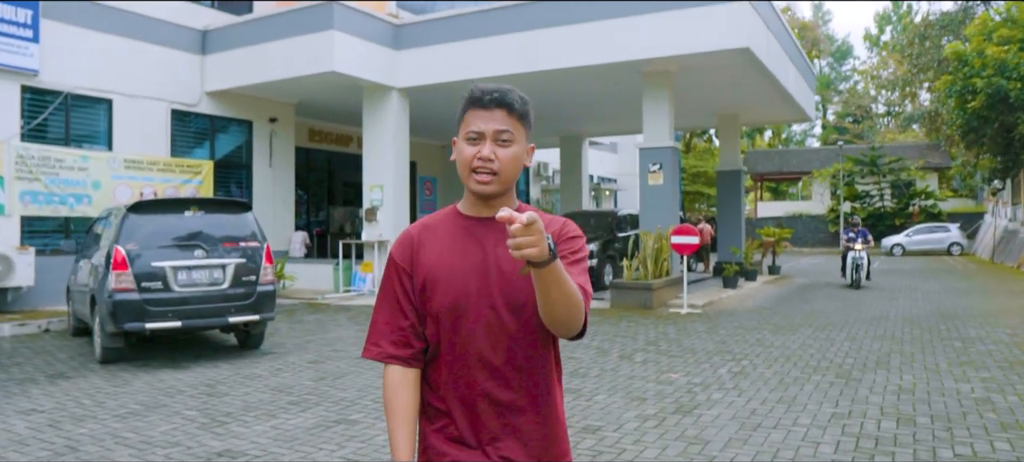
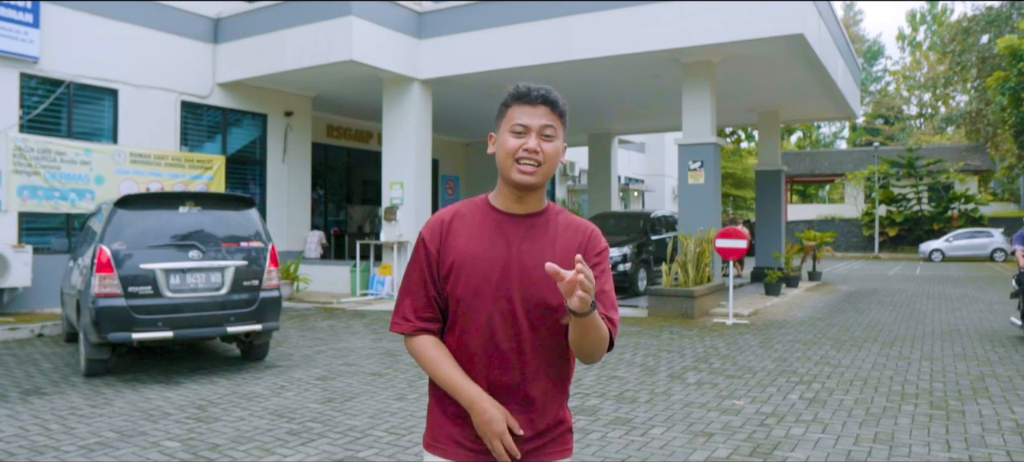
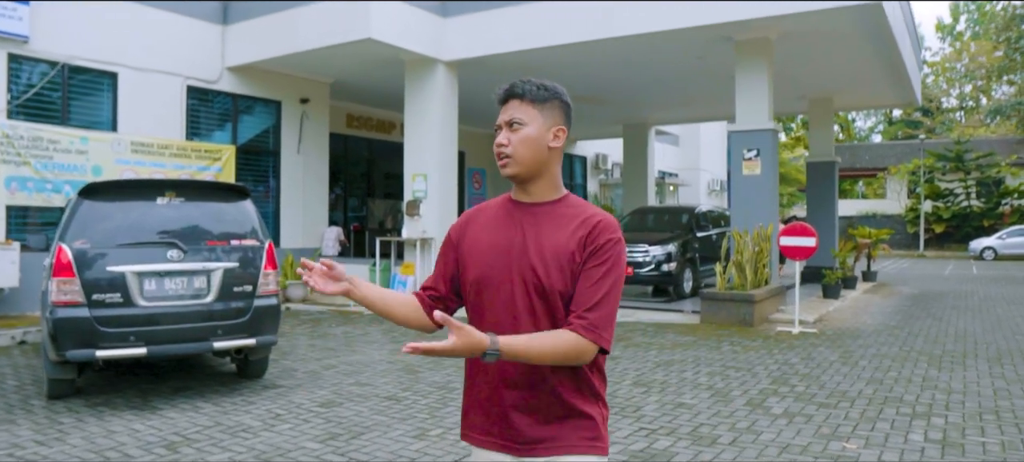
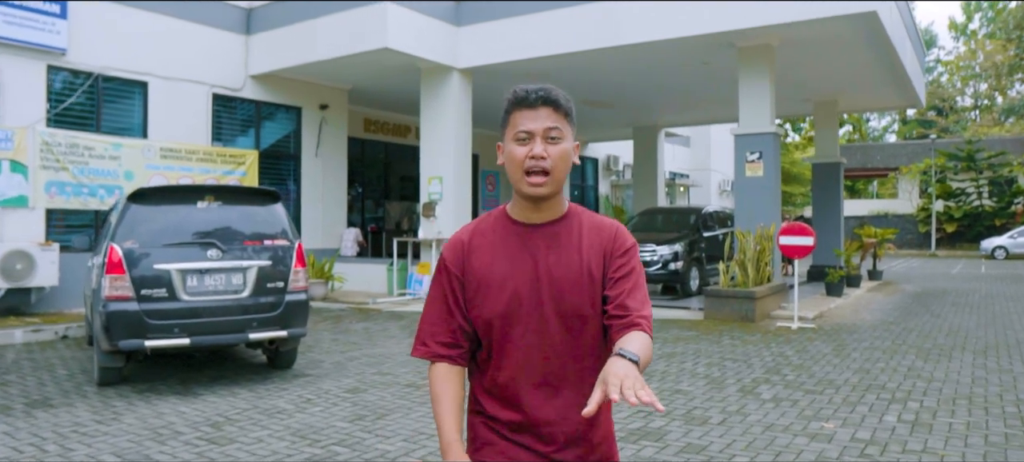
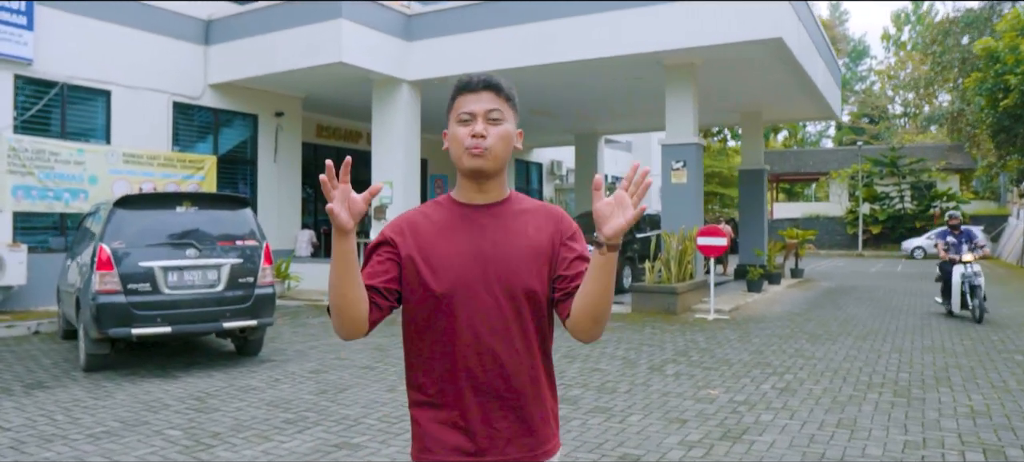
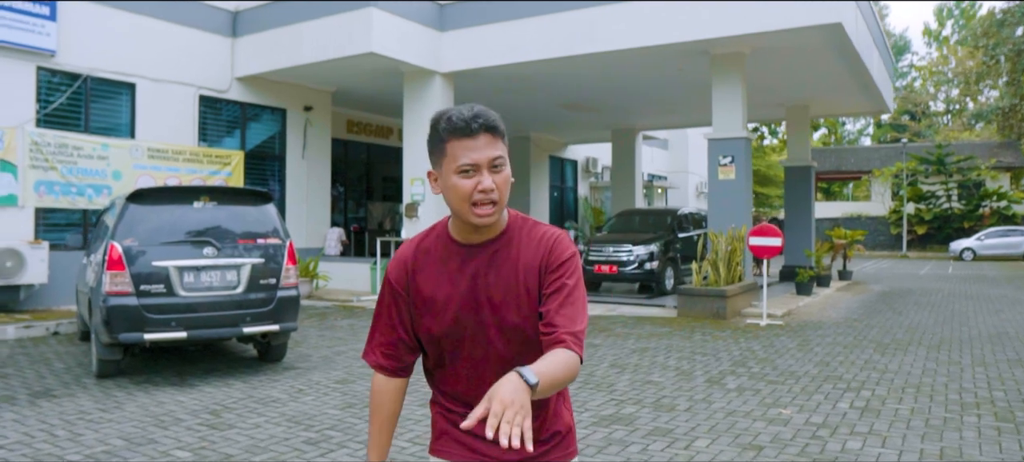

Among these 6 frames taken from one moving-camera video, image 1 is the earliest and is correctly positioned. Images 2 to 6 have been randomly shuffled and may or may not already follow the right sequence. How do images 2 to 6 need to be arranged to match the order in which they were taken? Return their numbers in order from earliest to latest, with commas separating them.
5, 2, 6, 4, 3
